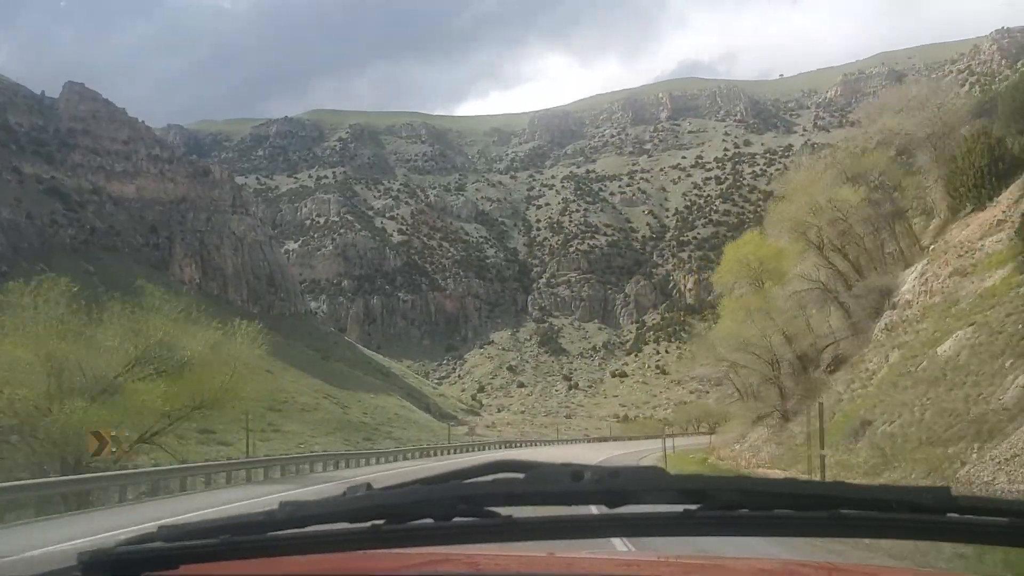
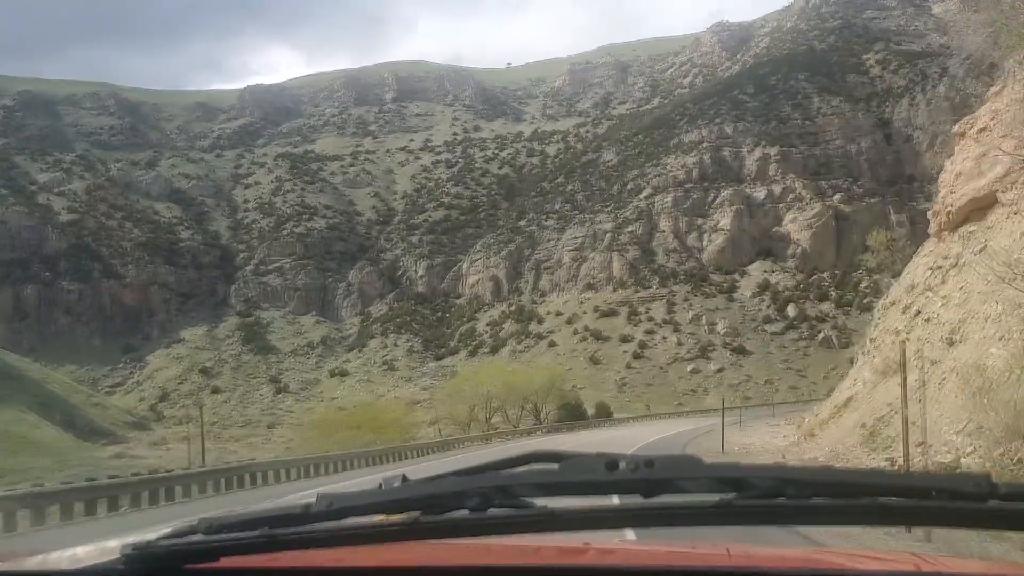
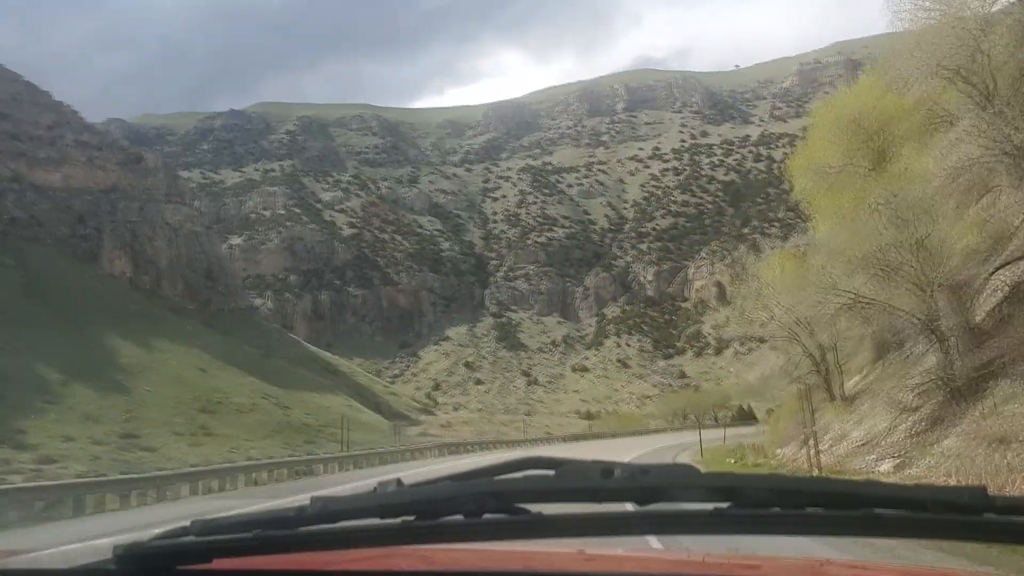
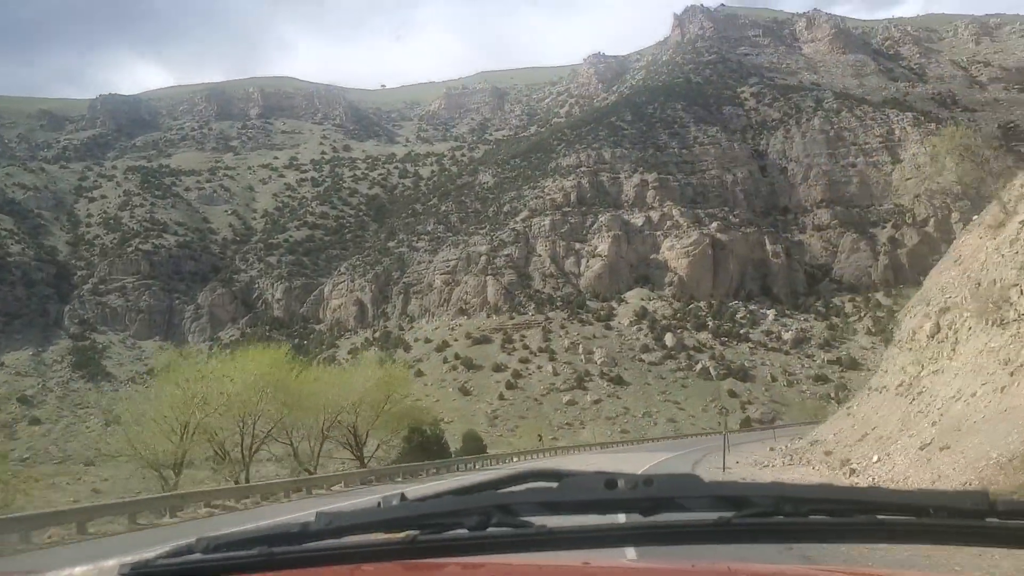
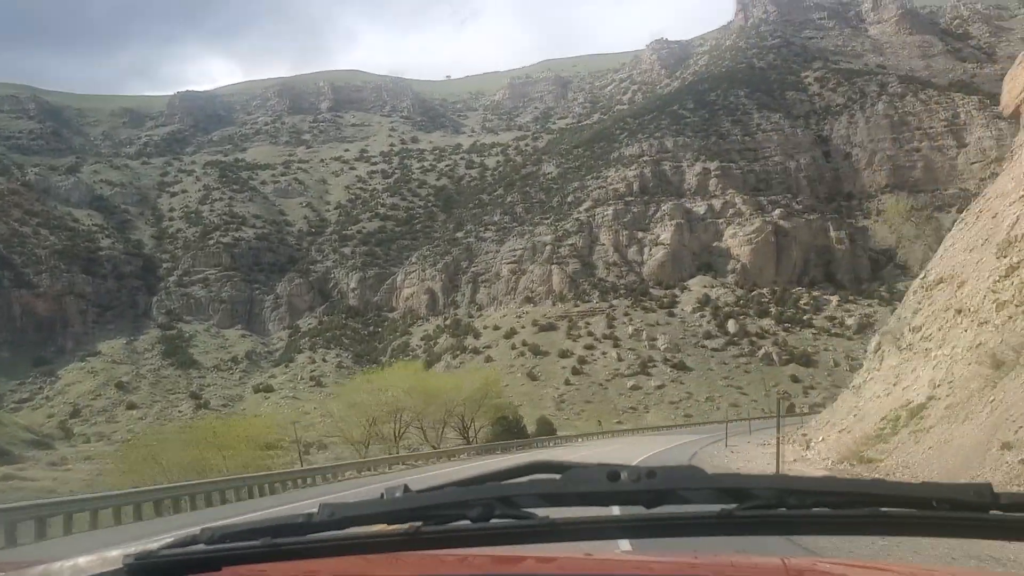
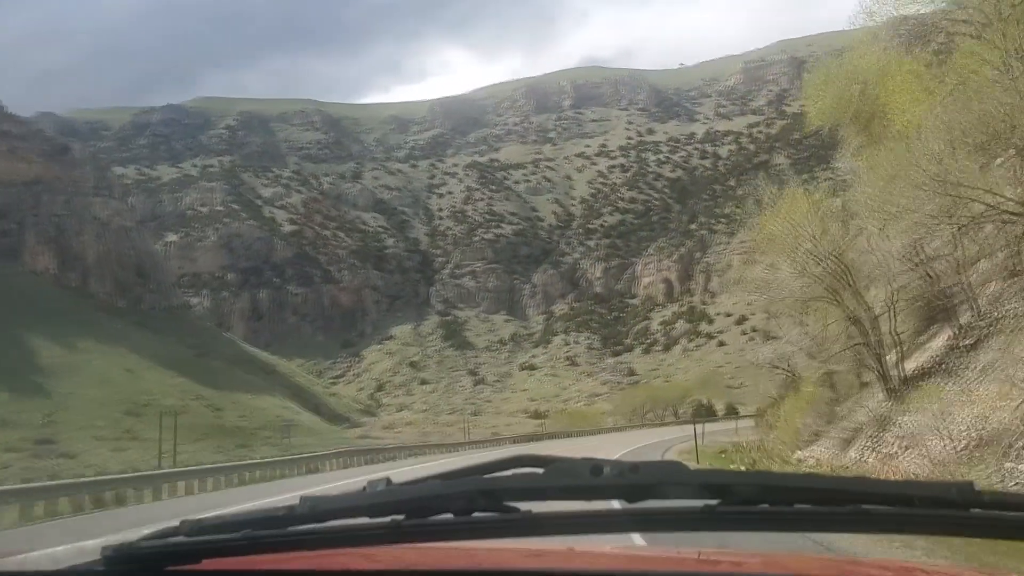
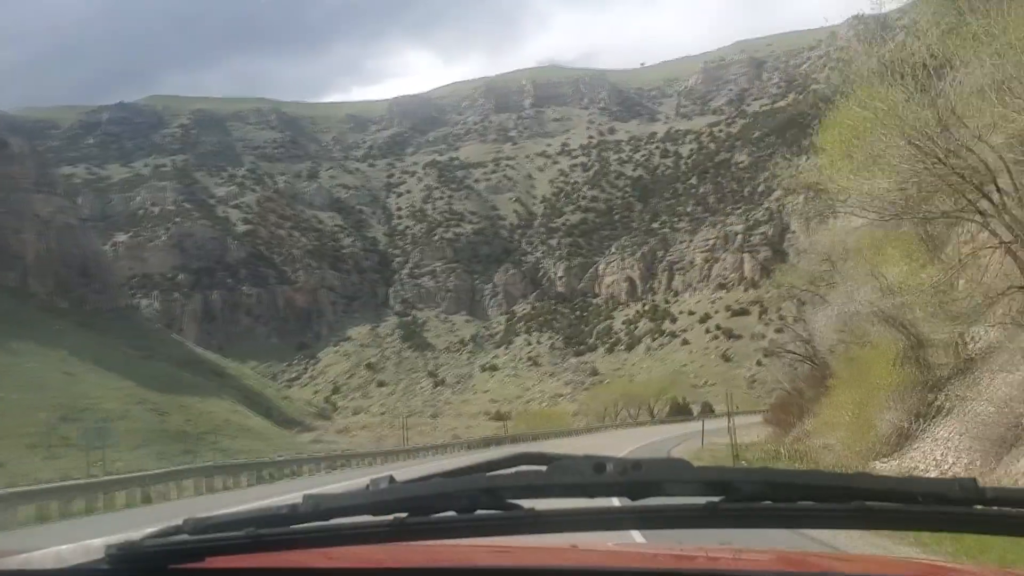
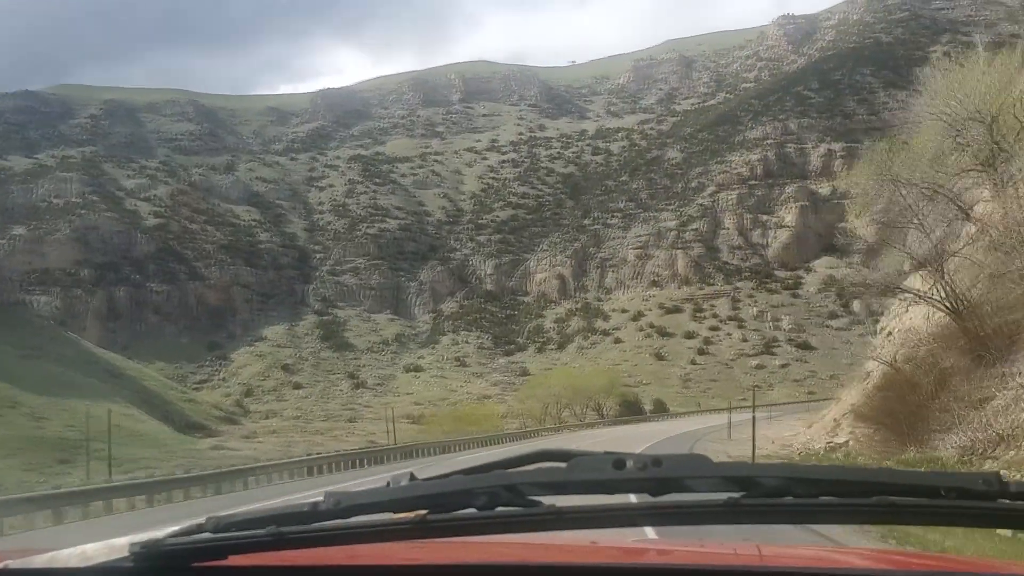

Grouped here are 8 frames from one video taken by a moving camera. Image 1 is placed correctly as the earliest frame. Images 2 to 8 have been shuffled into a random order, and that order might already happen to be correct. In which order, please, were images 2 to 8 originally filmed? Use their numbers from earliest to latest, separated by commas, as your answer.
3, 6, 7, 8, 2, 5, 4
